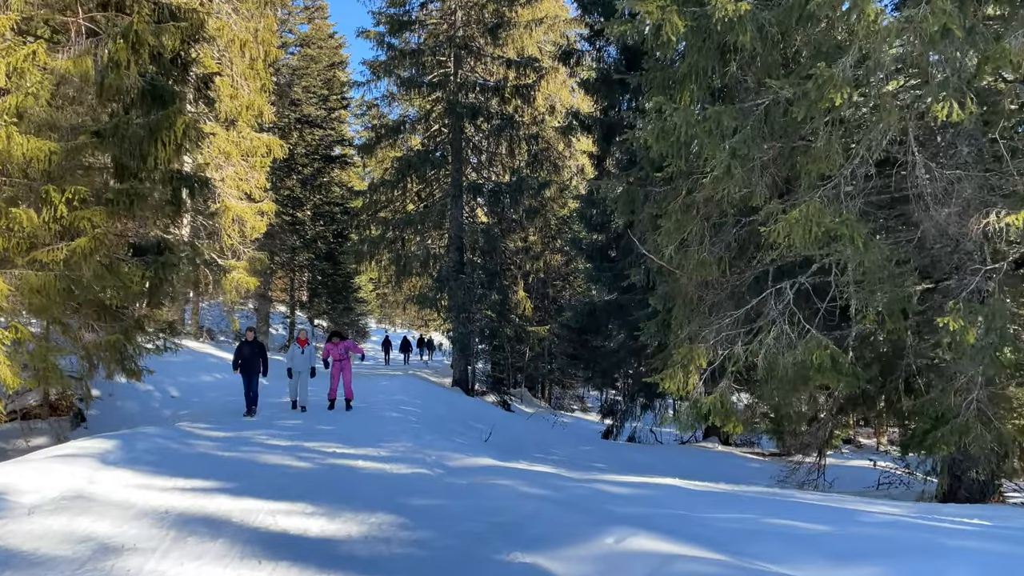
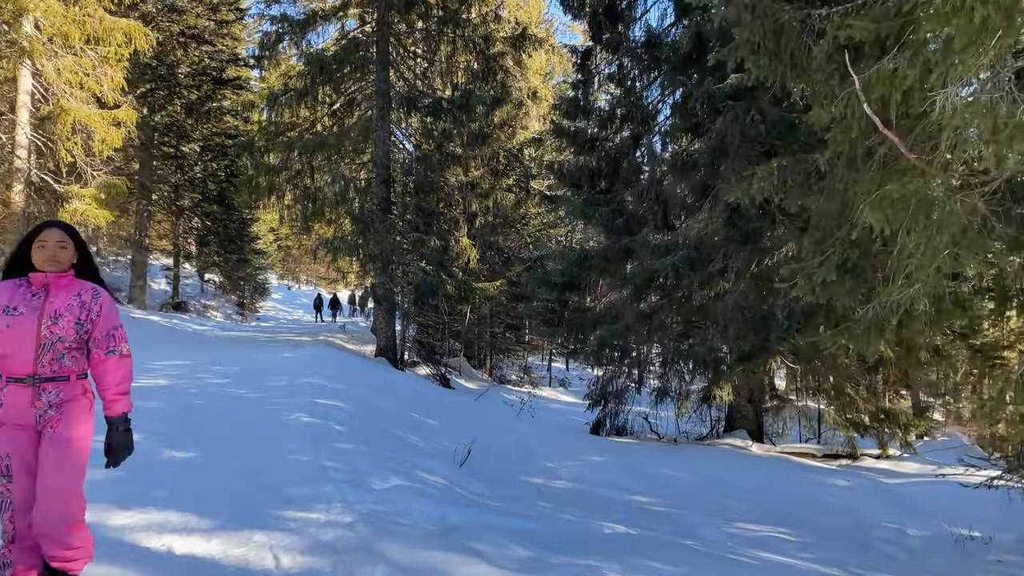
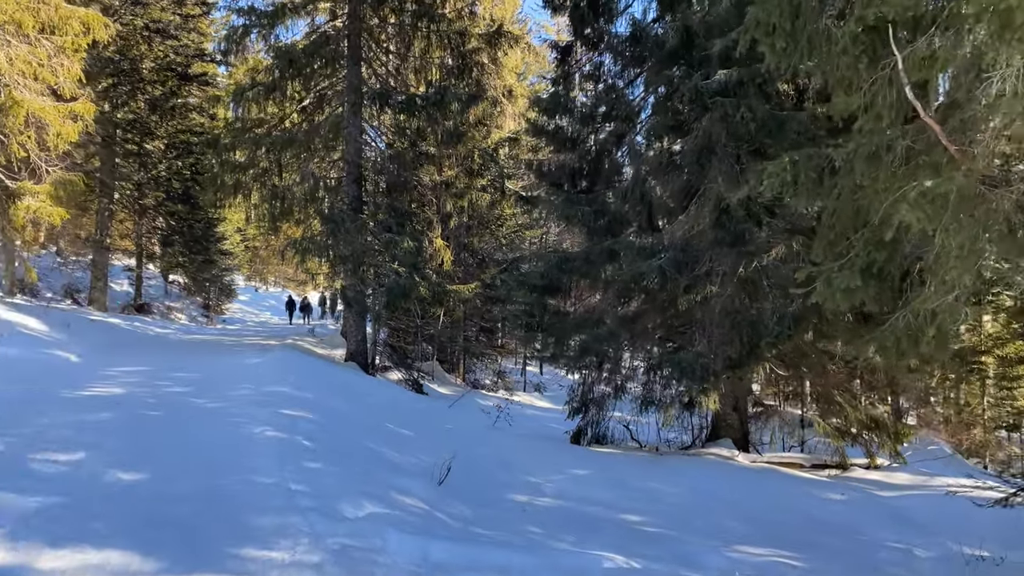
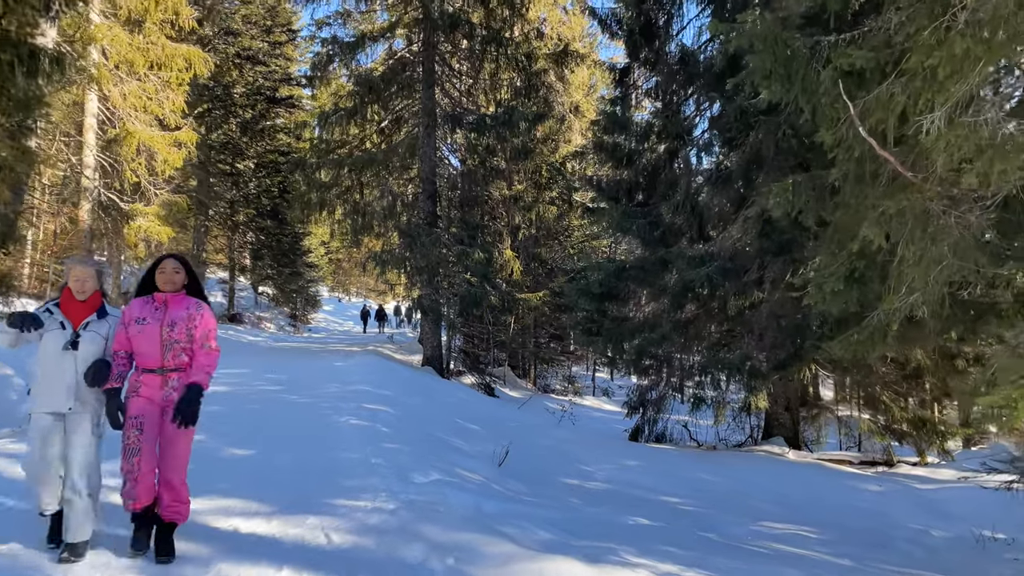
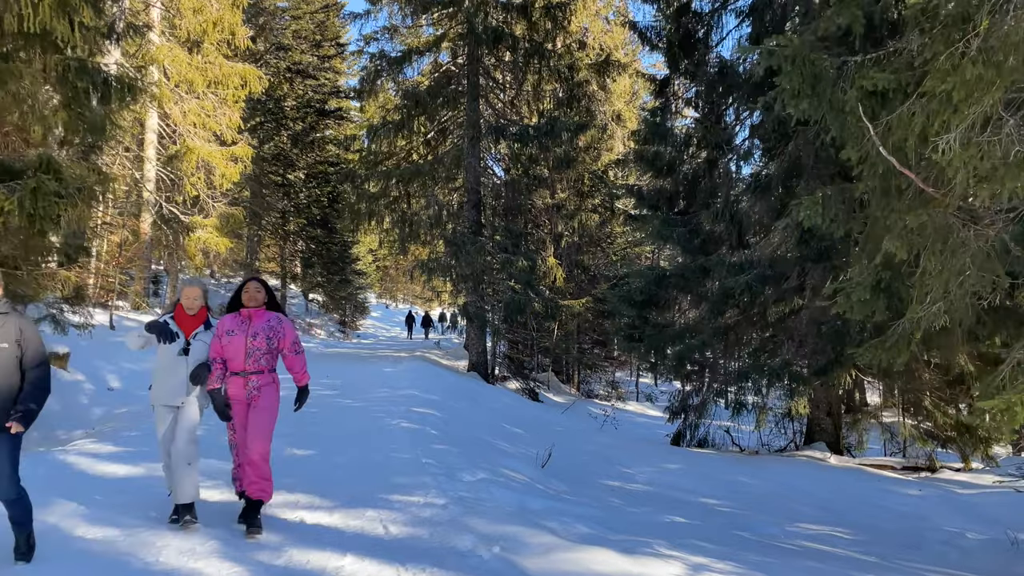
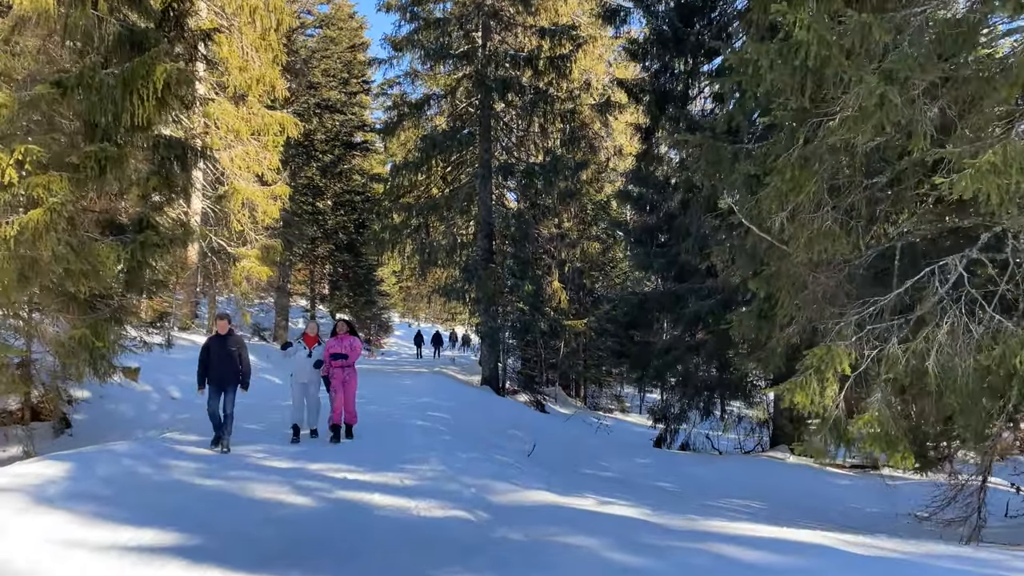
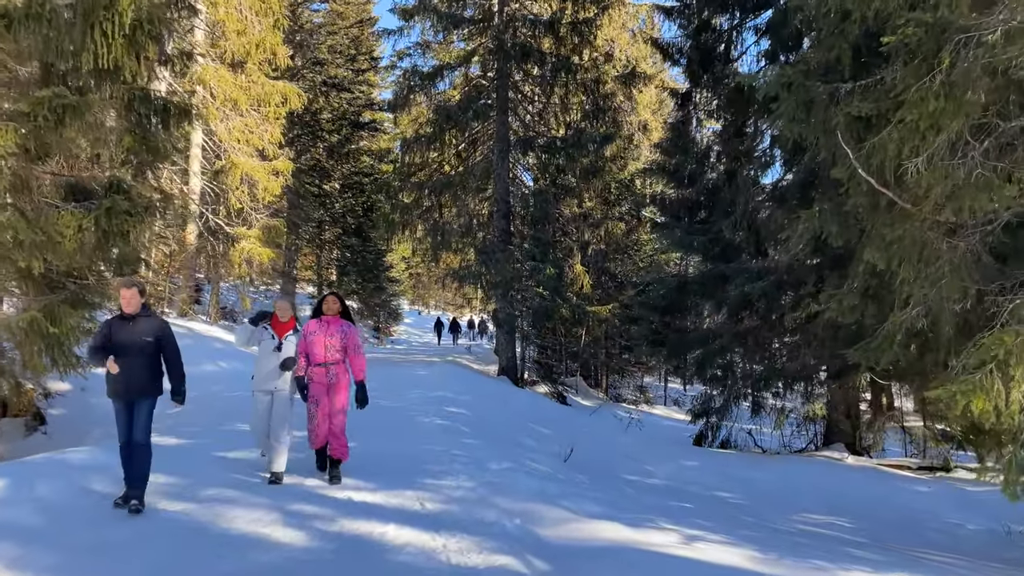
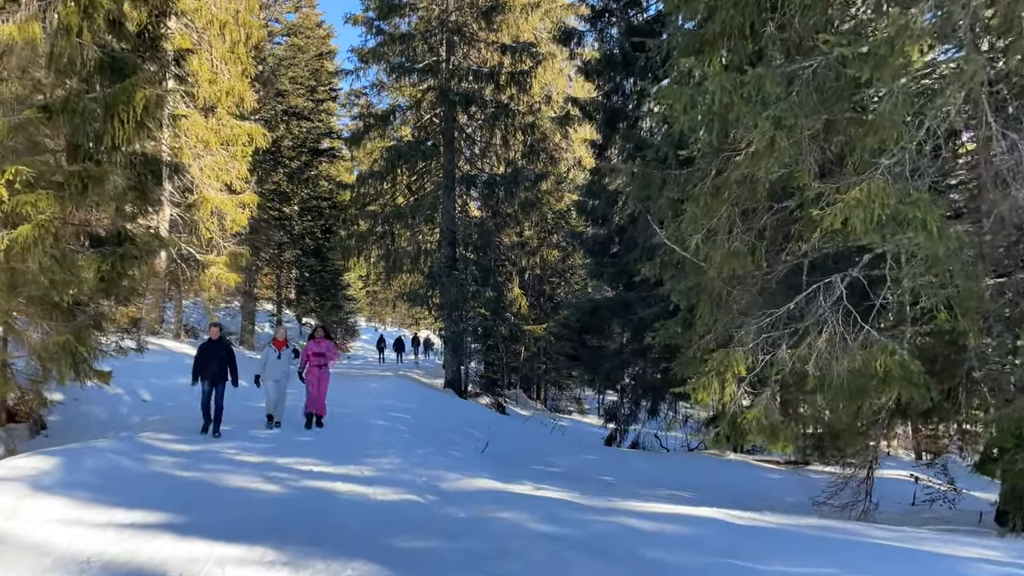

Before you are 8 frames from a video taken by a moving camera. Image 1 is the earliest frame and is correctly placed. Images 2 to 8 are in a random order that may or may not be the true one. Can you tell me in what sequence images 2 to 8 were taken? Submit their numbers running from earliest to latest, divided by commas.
8, 6, 7, 5, 4, 2, 3
